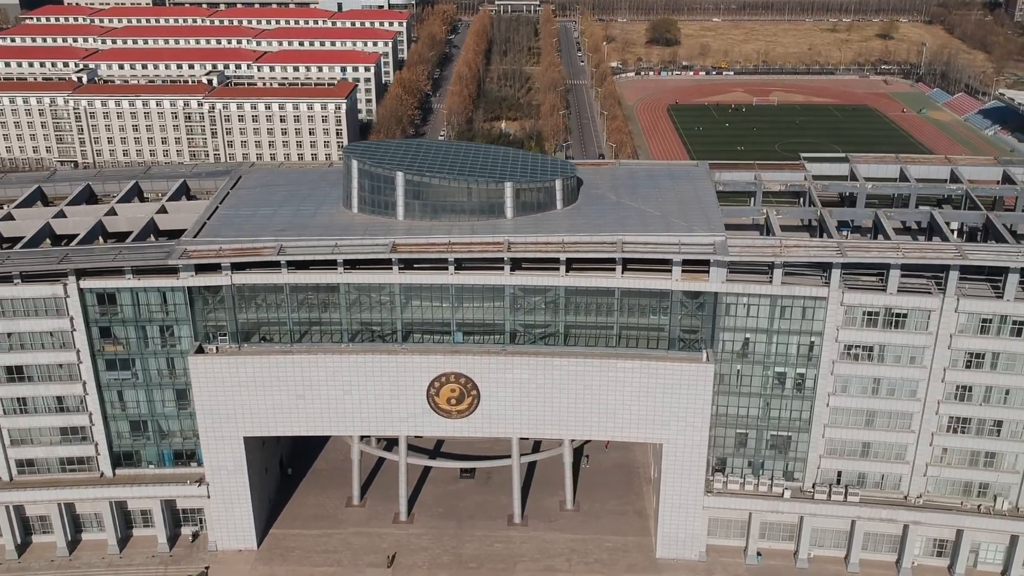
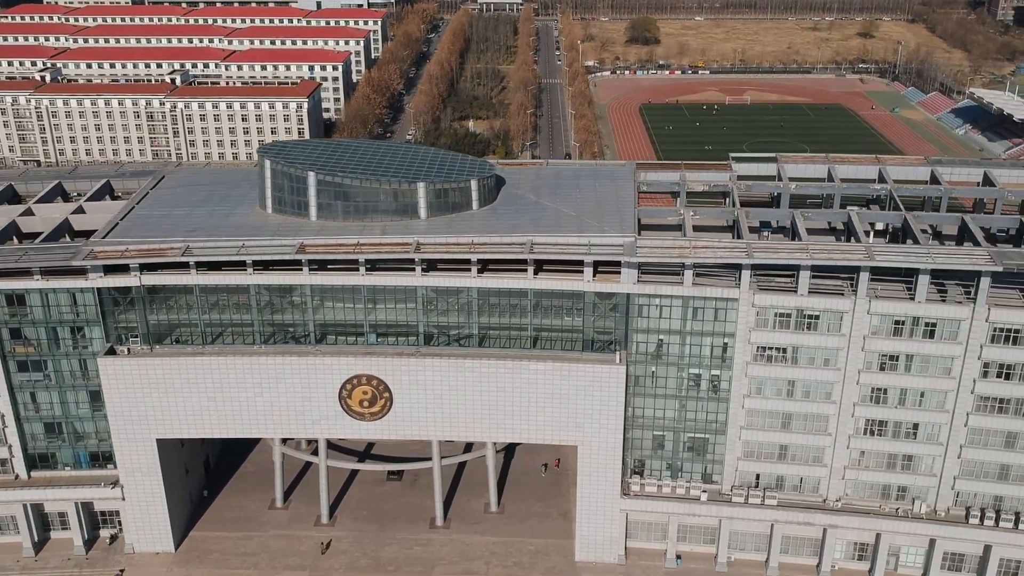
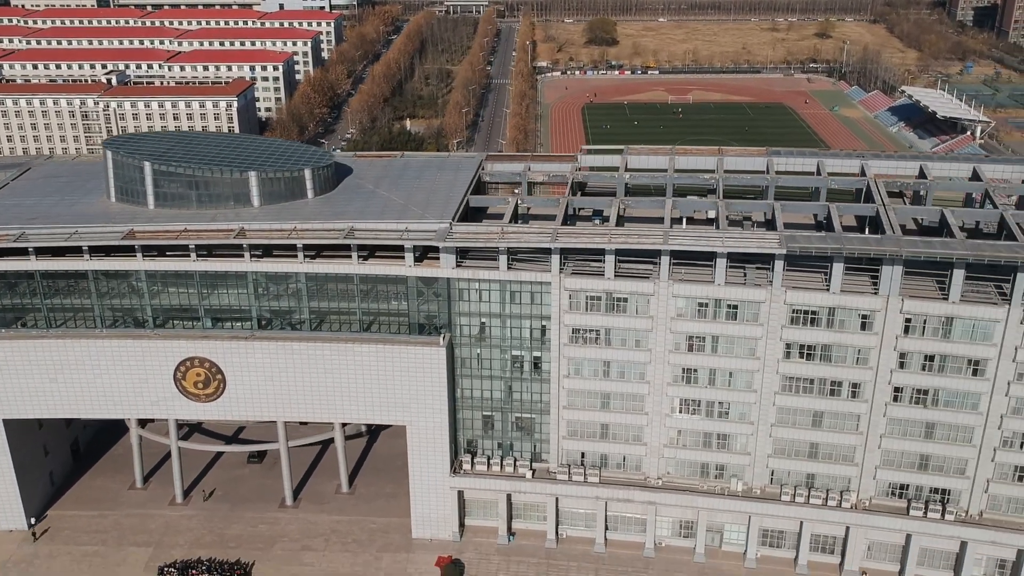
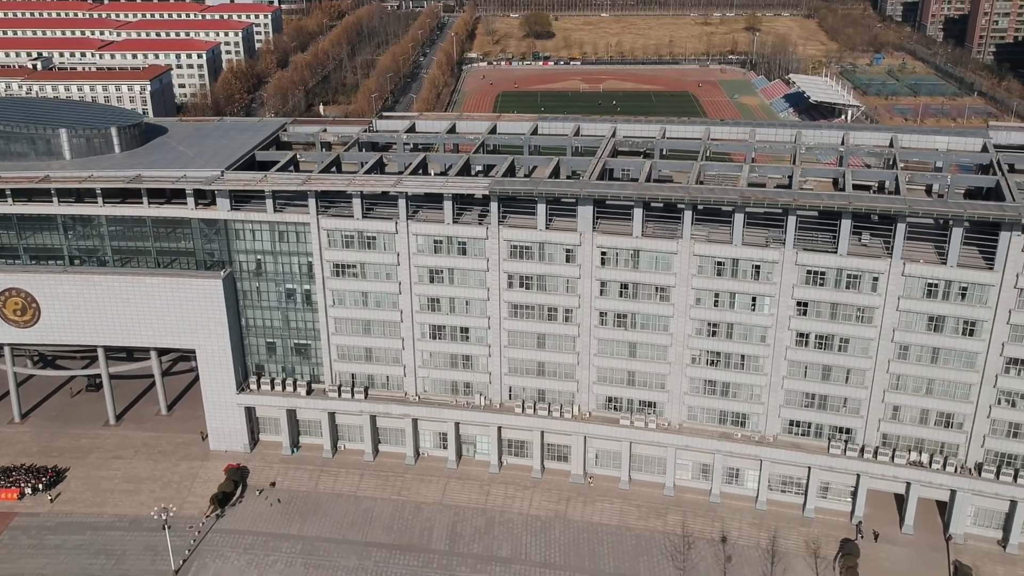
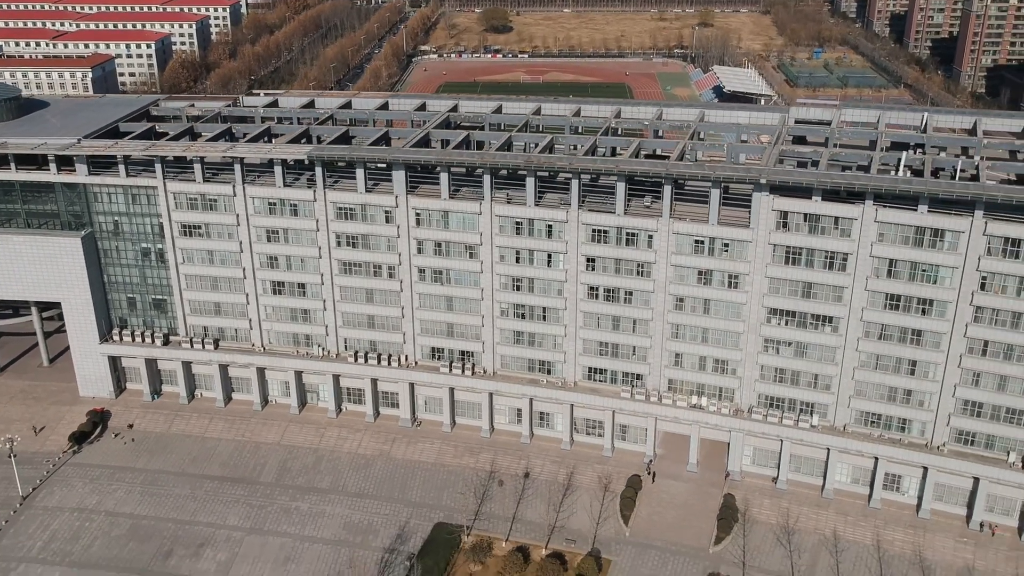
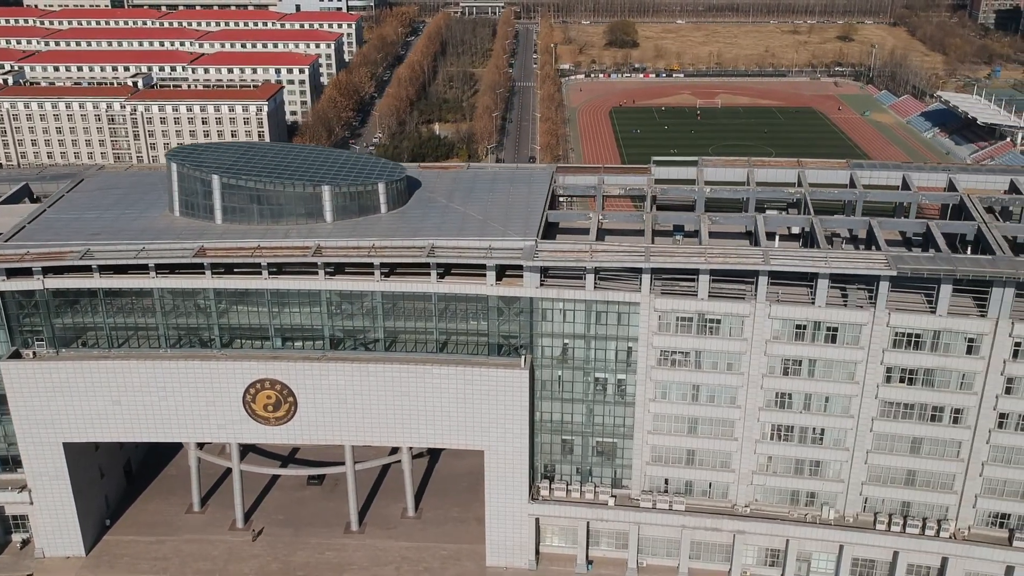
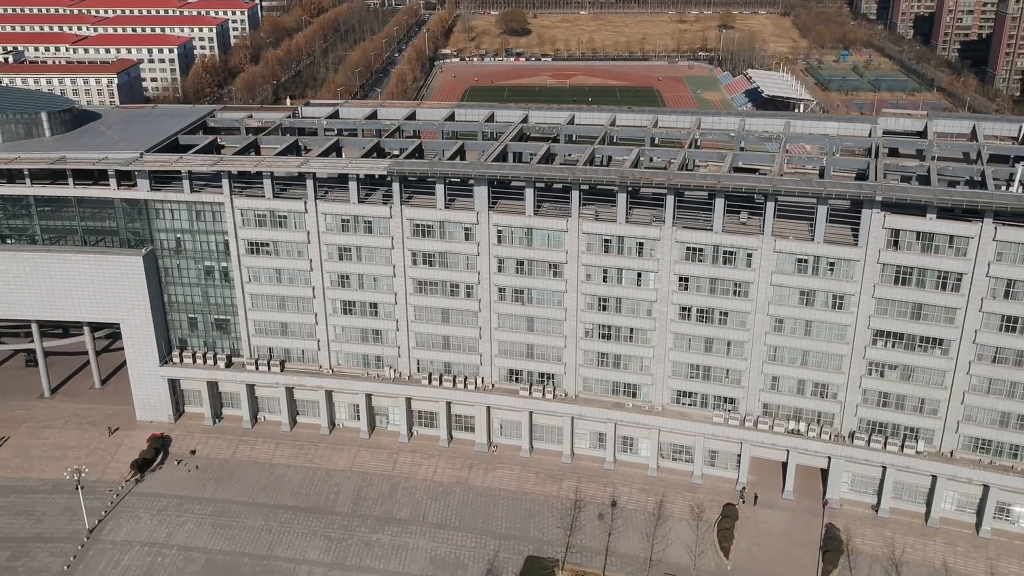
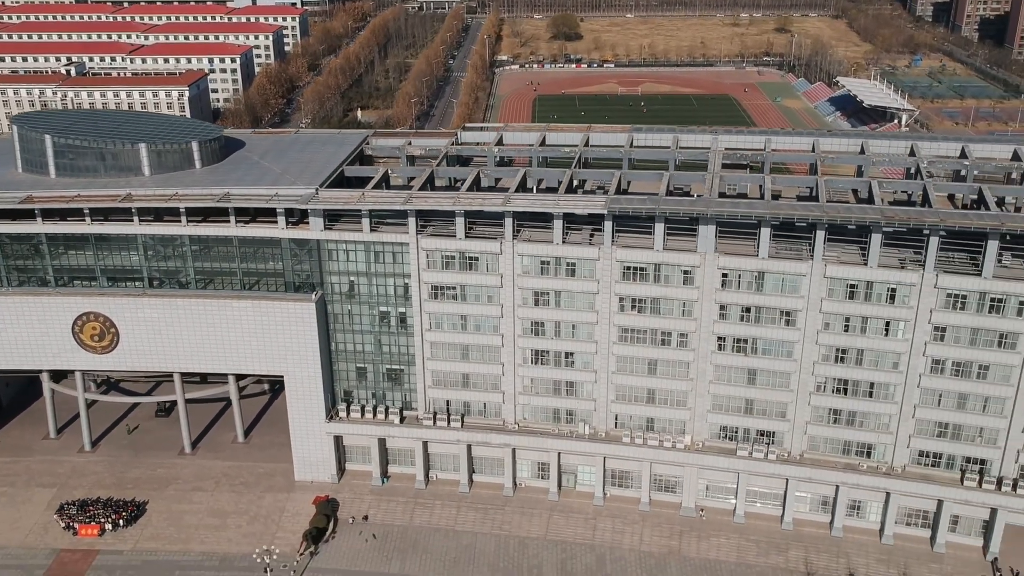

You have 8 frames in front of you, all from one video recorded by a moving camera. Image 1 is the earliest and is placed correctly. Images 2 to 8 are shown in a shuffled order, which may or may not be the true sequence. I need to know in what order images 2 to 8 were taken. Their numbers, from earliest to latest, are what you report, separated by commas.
2, 6, 3, 8, 4, 7, 5
